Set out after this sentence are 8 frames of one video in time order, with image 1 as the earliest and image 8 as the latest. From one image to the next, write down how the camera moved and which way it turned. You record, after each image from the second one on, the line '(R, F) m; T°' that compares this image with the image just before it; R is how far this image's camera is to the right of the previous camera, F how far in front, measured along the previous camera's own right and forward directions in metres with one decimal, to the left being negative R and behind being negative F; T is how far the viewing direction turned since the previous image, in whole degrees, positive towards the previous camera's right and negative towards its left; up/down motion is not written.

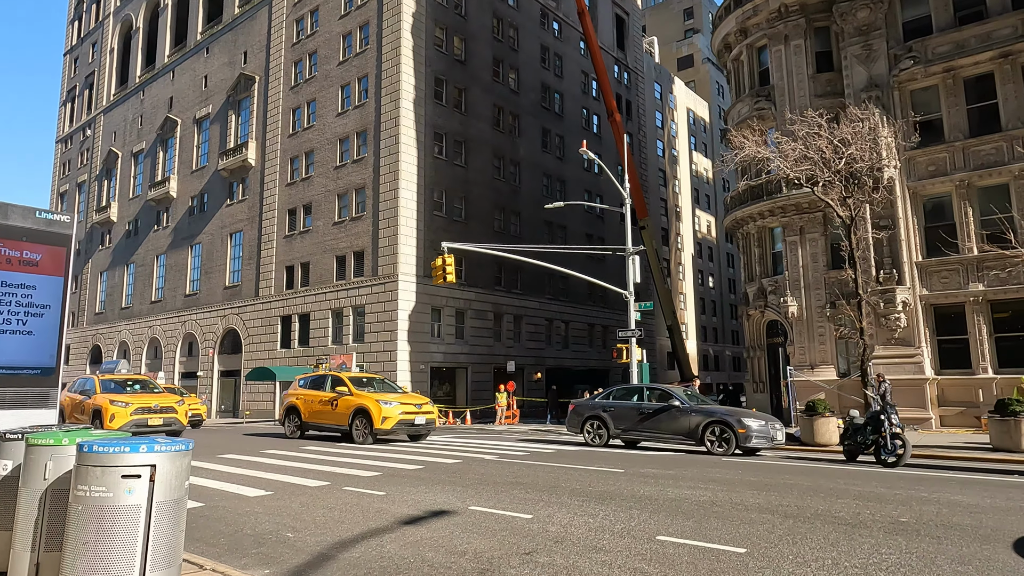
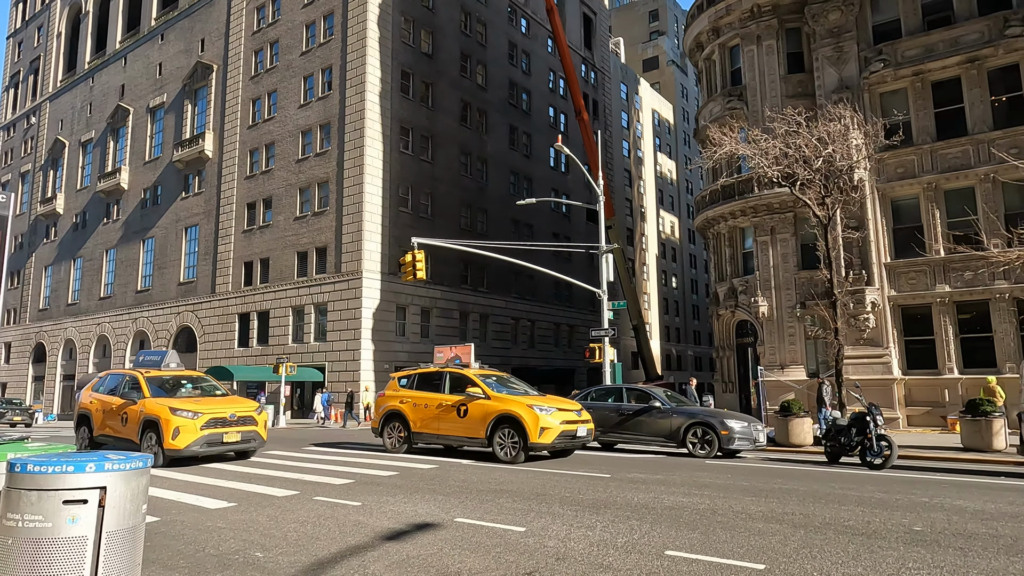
(-0.3, +0.6) m; +3°
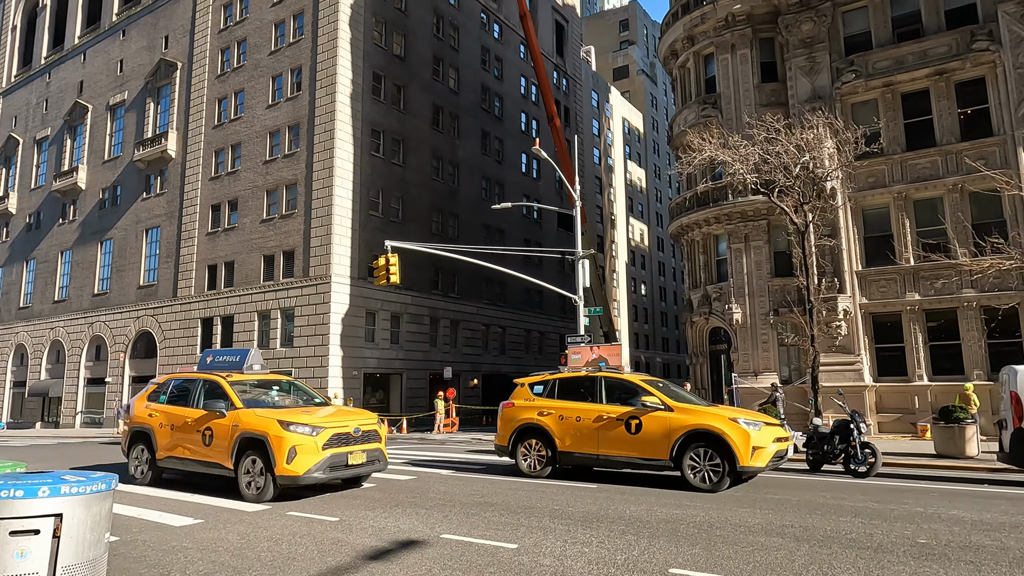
(-0.3, +0.4) m; +3°
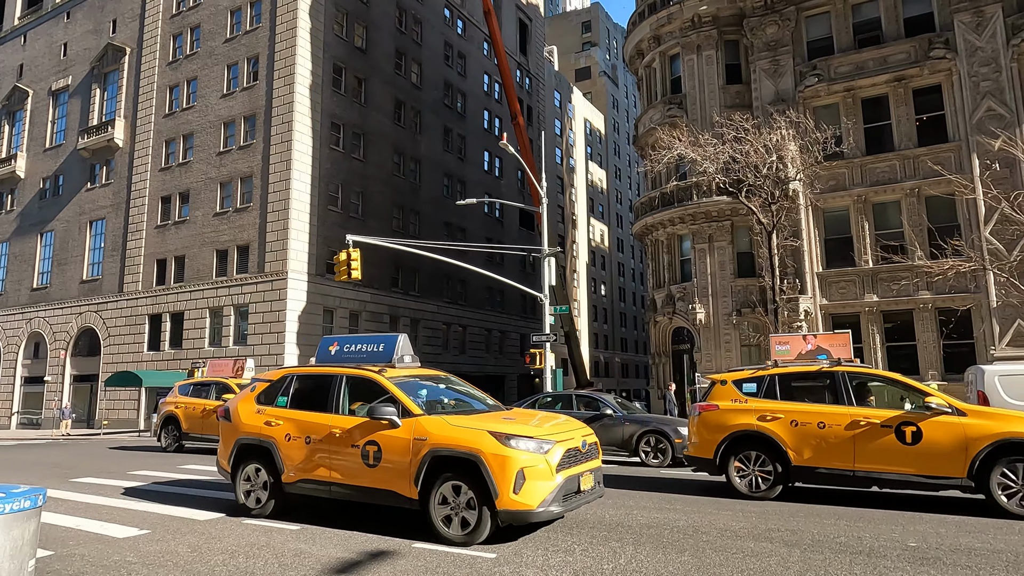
(-0.2, +0.4) m; +4°
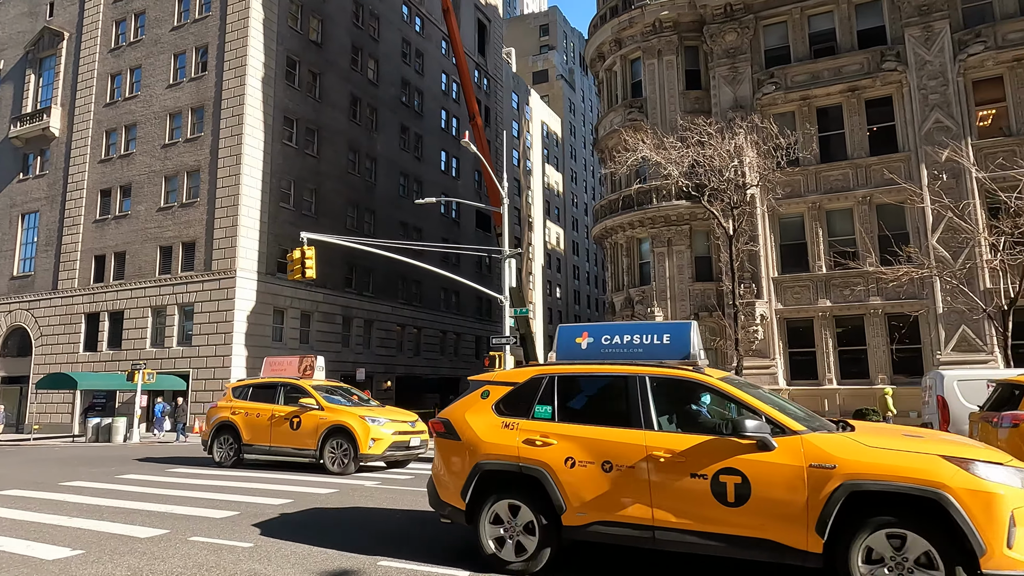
(-0.2, +0.4) m; +4°
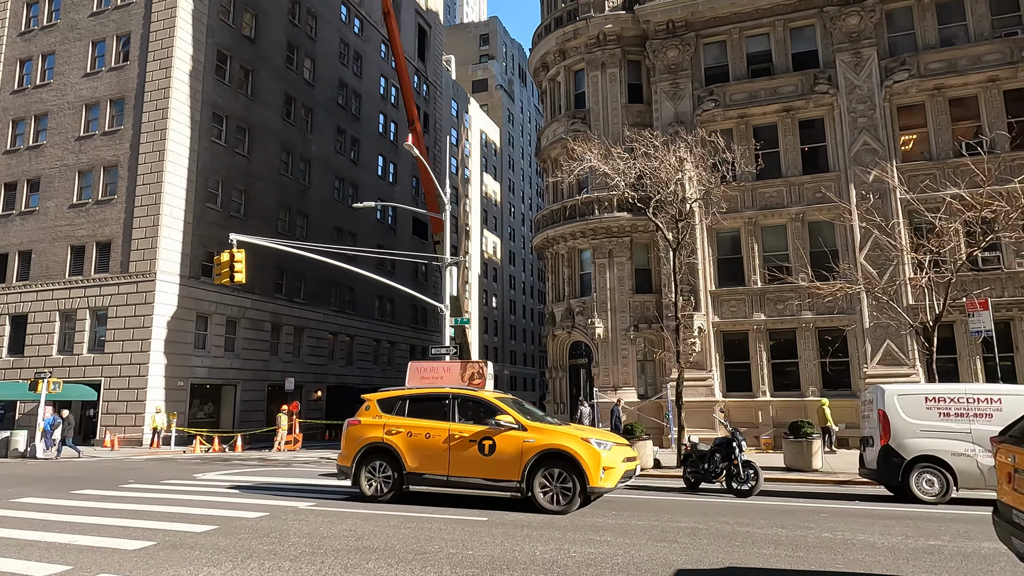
(-0.2, +0.5) m; +6°
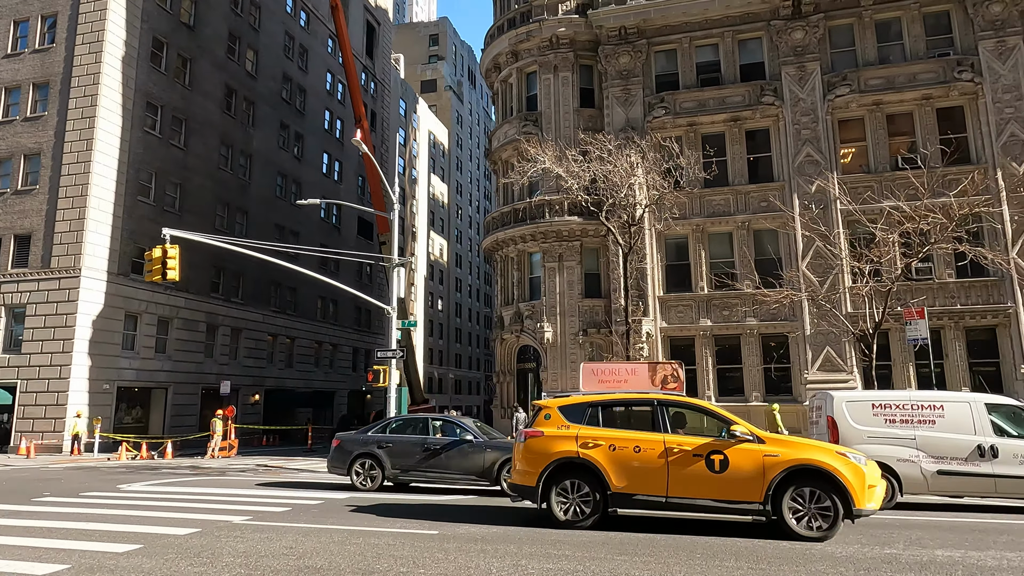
(-0.1, +0.4) m; +5°
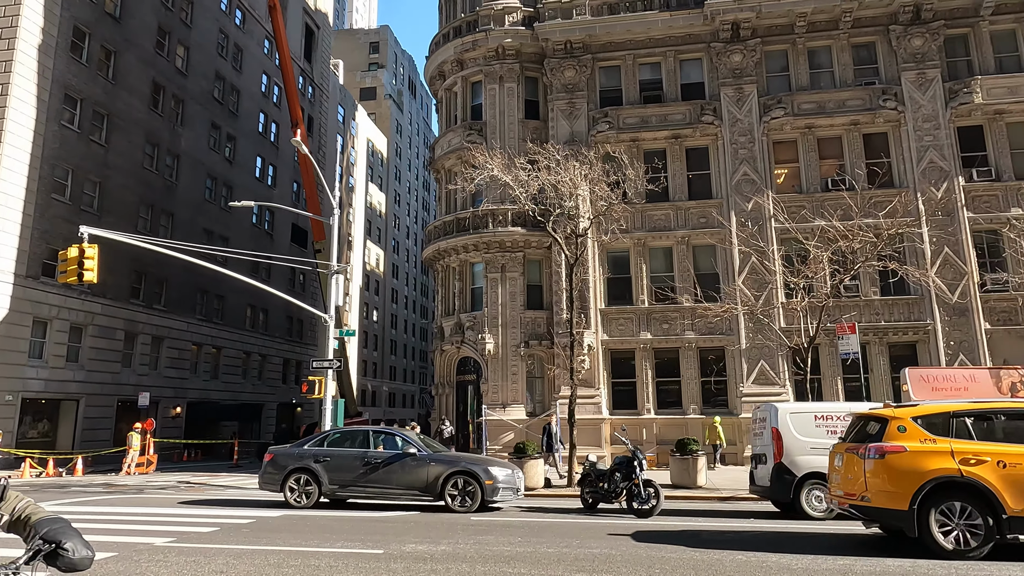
(-0.2, +0.3) m; +6°
